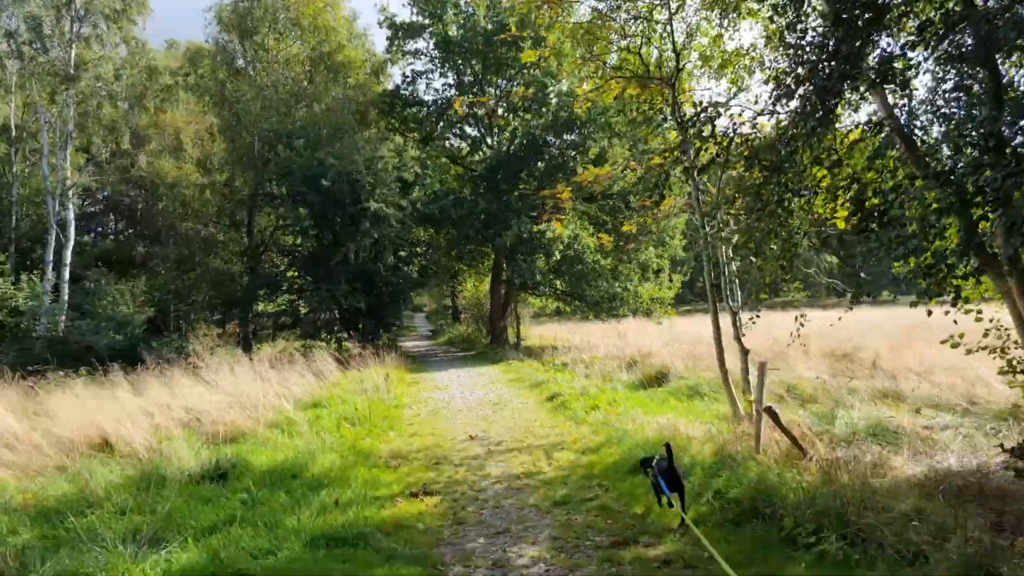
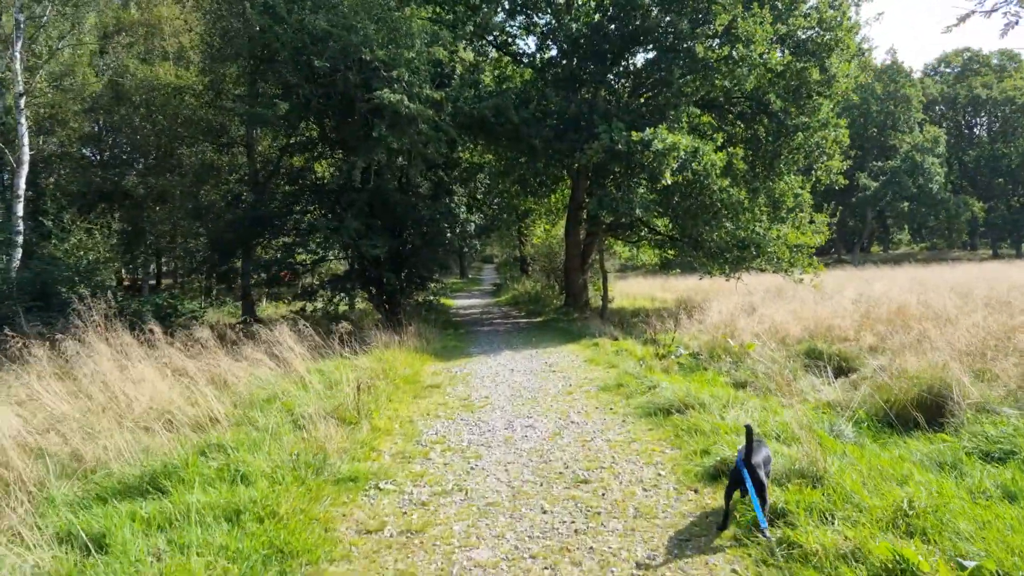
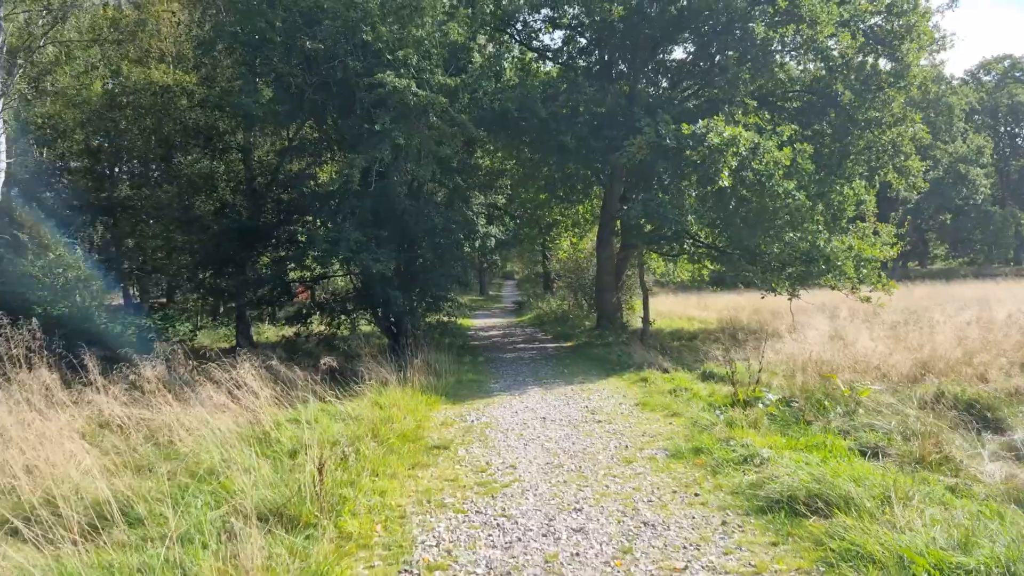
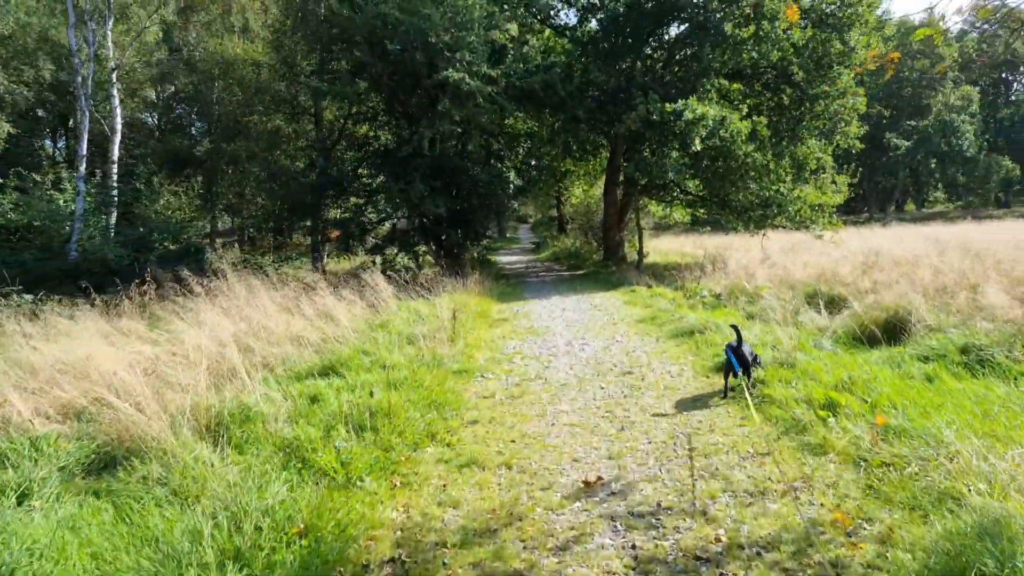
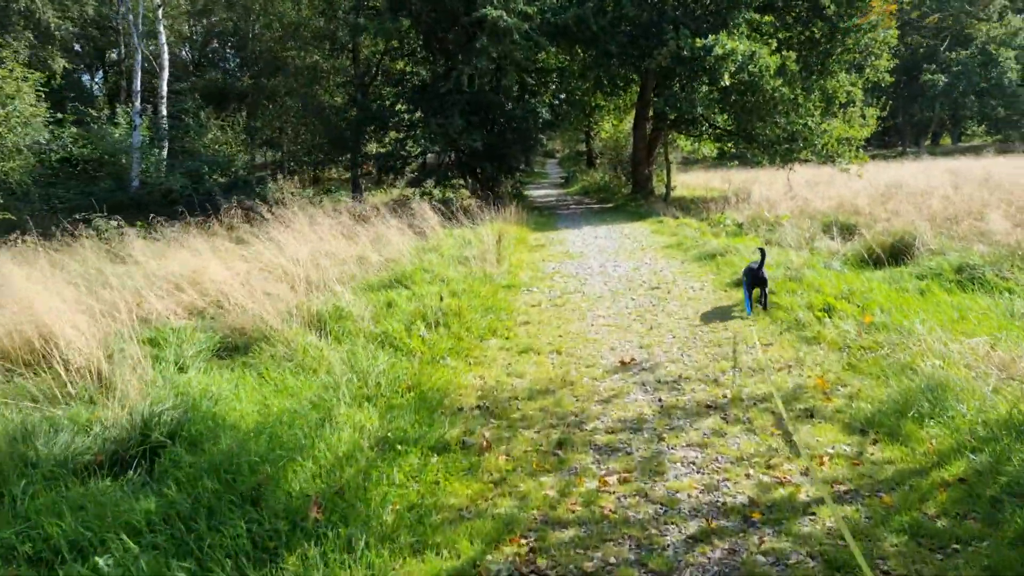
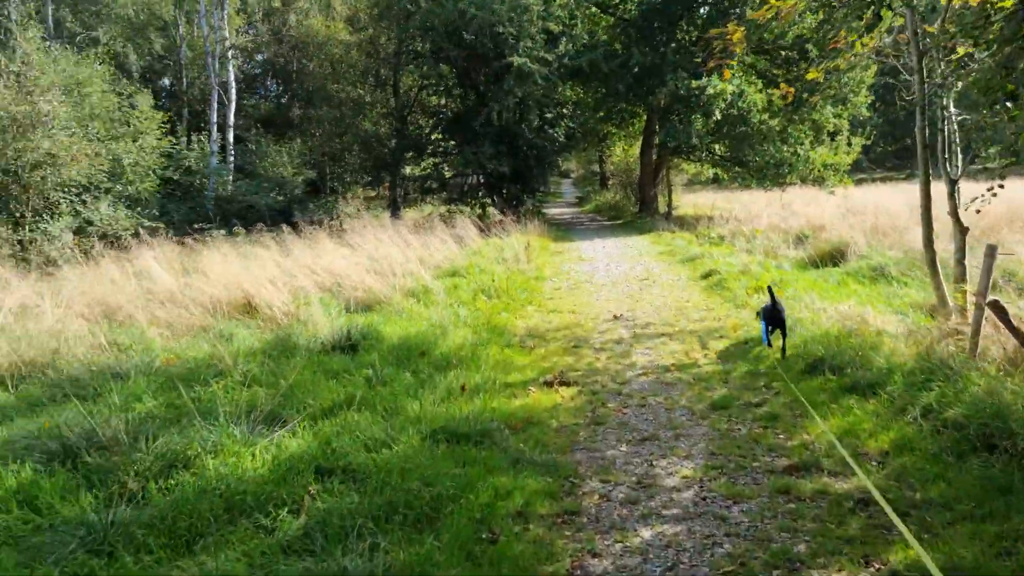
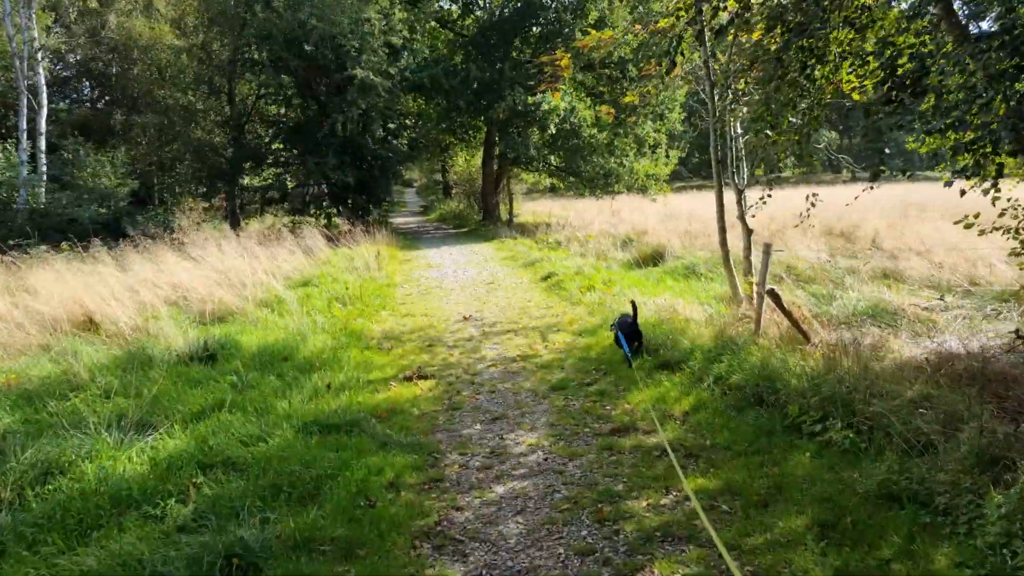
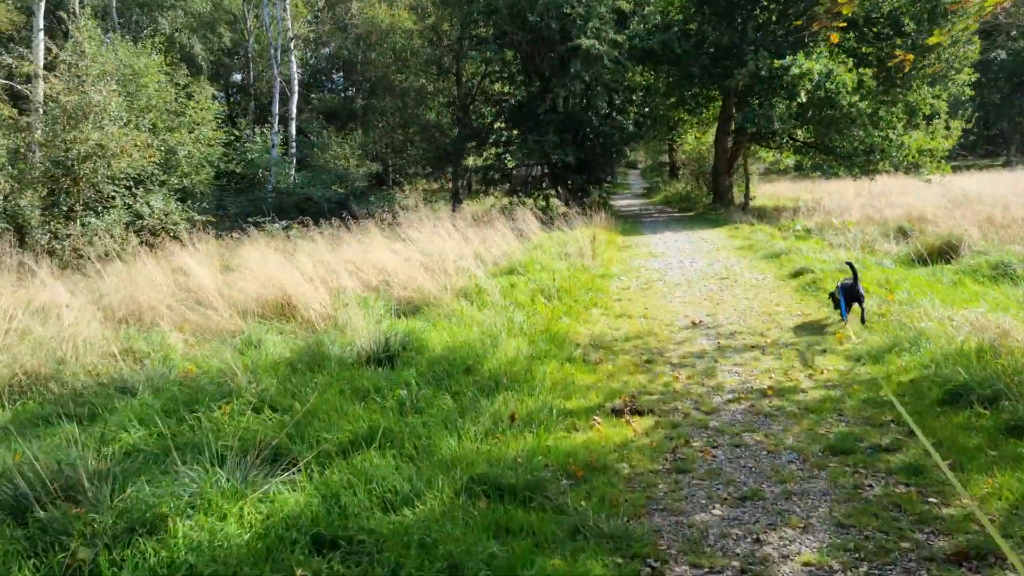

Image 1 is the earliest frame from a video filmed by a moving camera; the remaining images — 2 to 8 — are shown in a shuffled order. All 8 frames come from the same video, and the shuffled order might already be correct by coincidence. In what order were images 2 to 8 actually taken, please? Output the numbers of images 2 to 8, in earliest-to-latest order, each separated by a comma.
7, 6, 8, 5, 4, 2, 3
